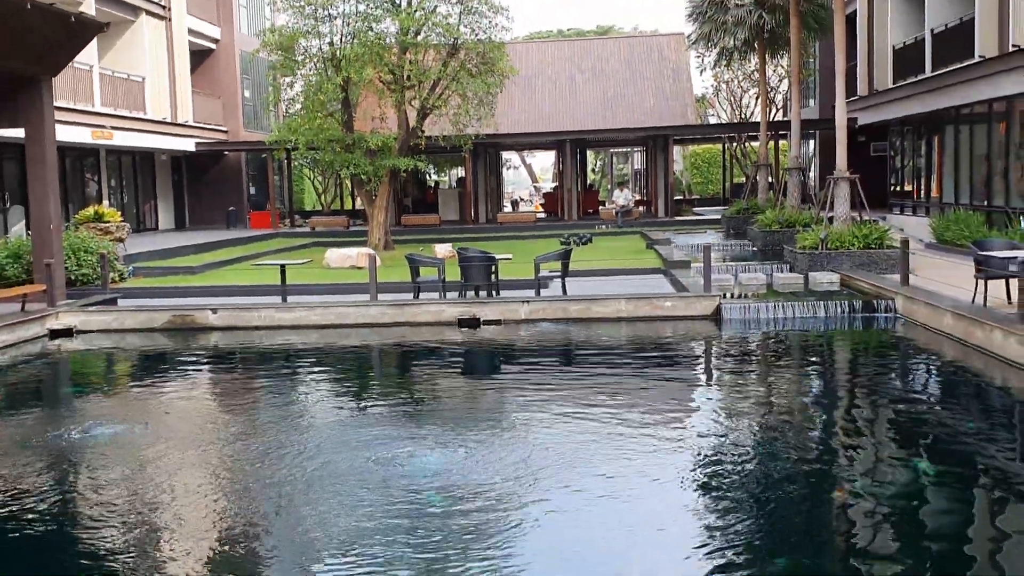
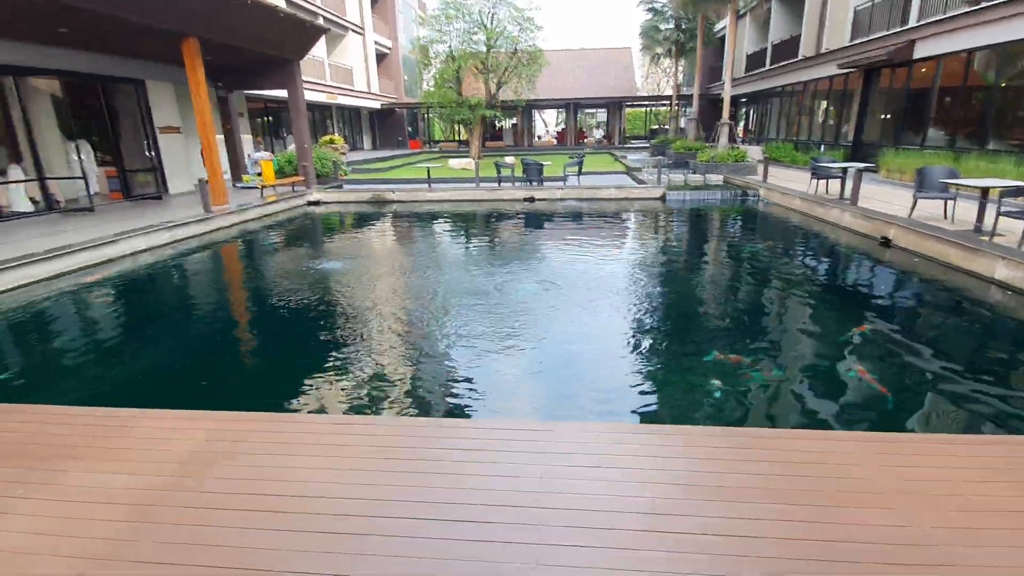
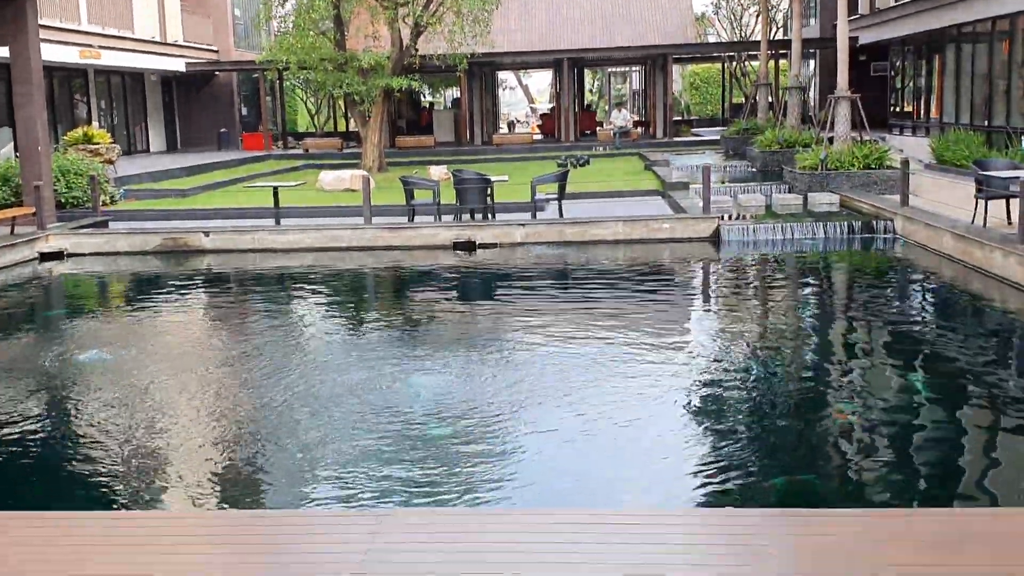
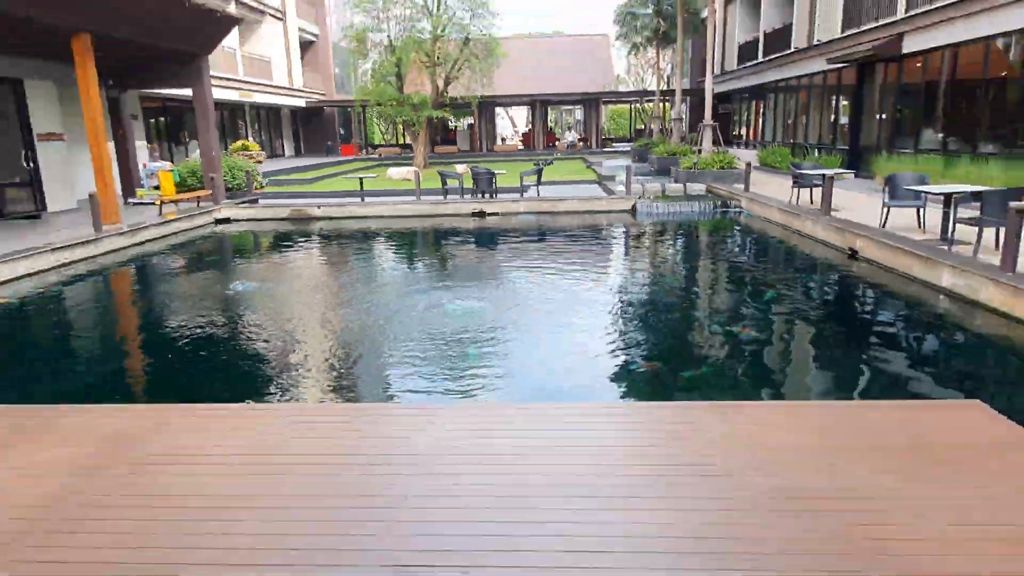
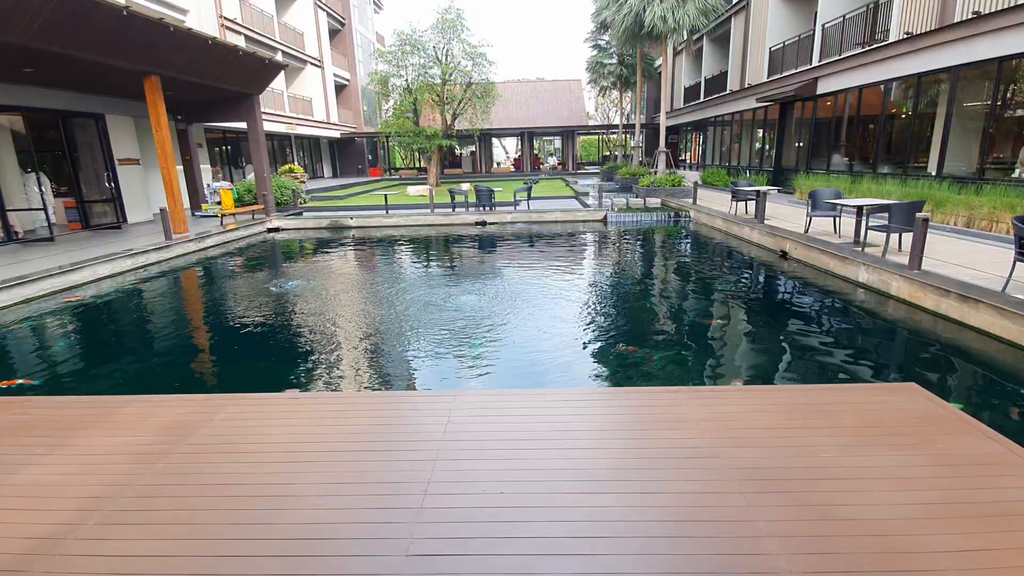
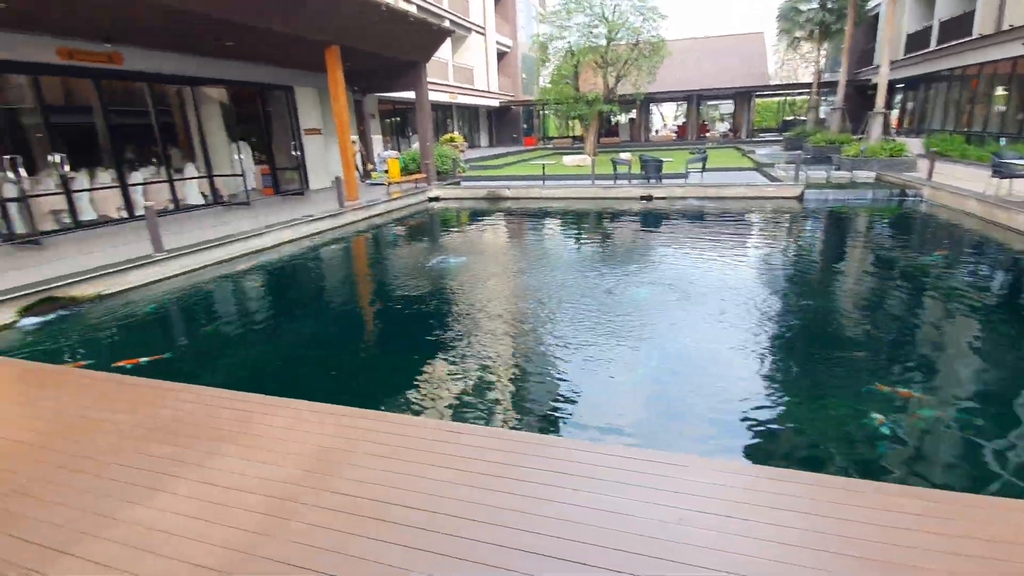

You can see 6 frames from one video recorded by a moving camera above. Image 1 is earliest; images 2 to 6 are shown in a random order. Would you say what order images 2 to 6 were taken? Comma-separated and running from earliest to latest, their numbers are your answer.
3, 4, 5, 2, 6
